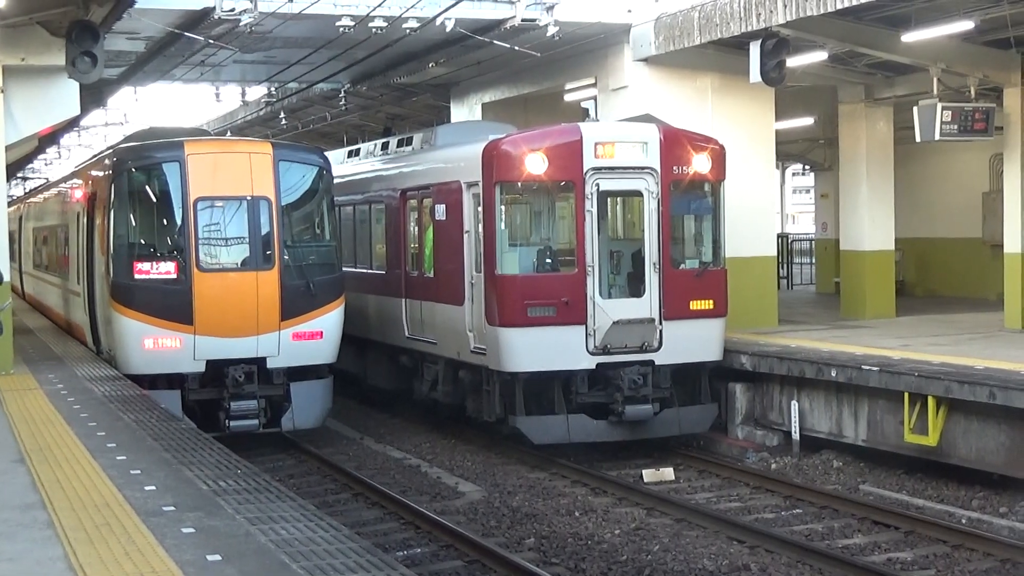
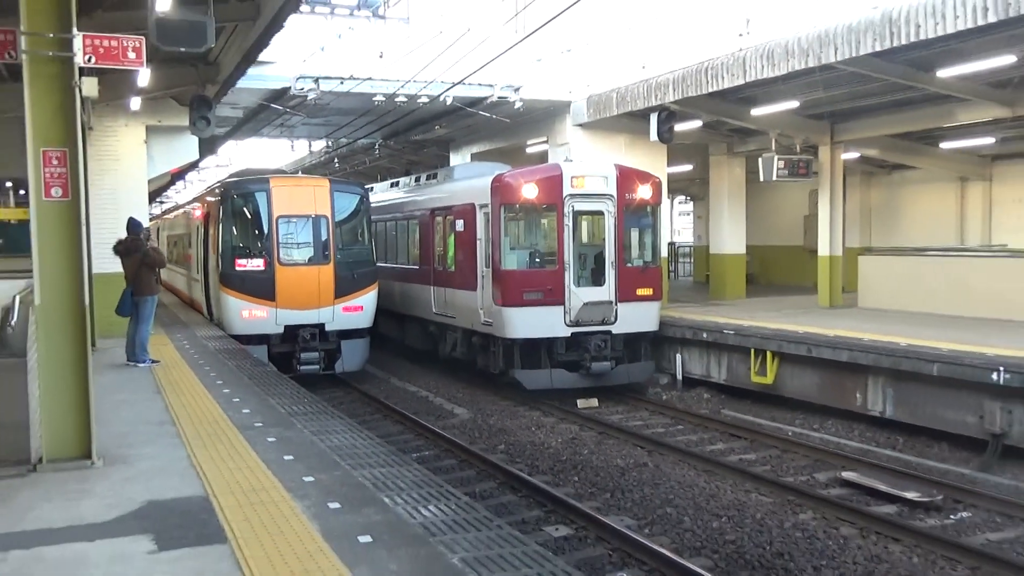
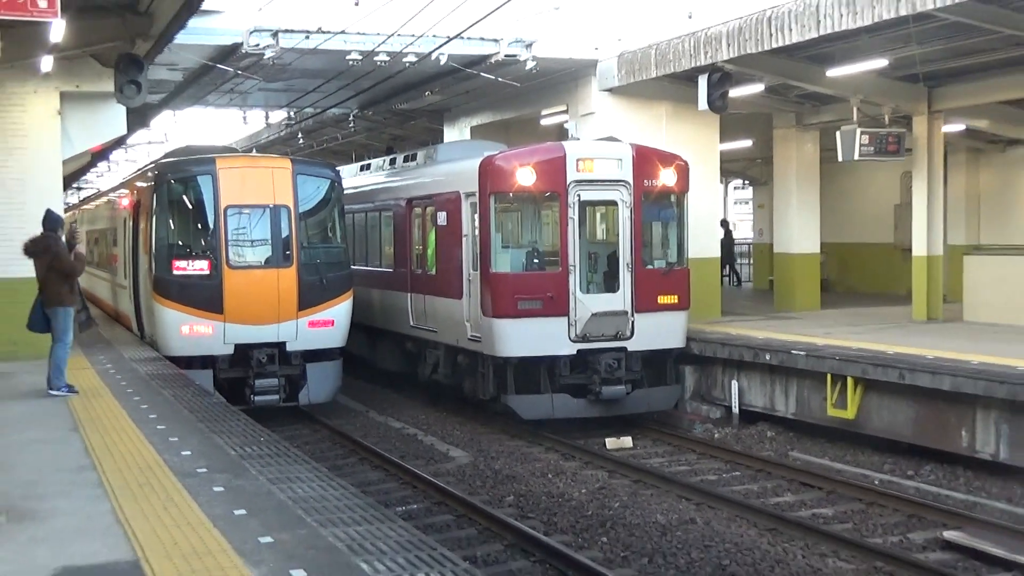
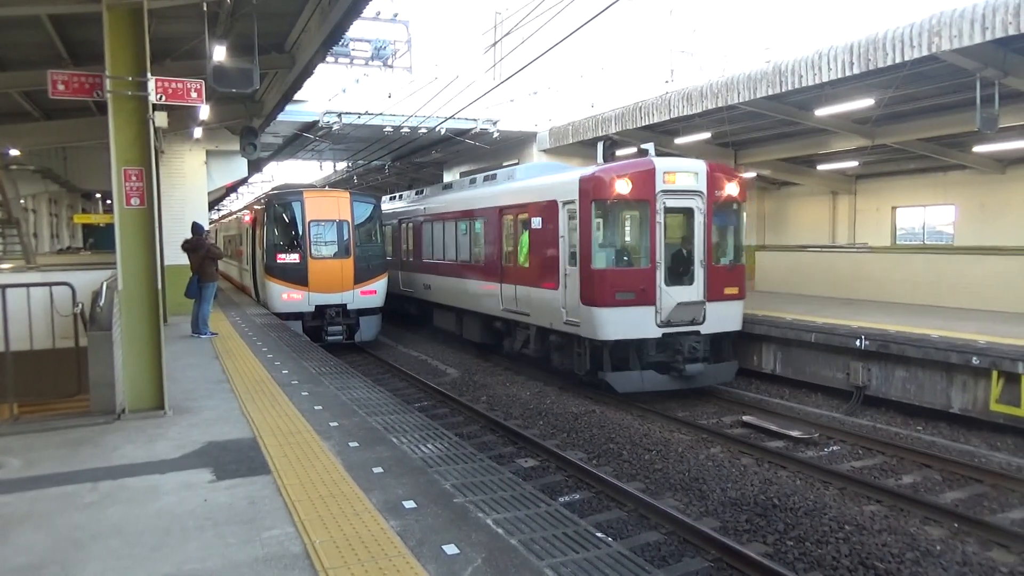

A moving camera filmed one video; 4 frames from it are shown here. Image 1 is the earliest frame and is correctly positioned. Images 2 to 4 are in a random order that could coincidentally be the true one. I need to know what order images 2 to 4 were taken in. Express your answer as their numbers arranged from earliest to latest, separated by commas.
3, 2, 4
